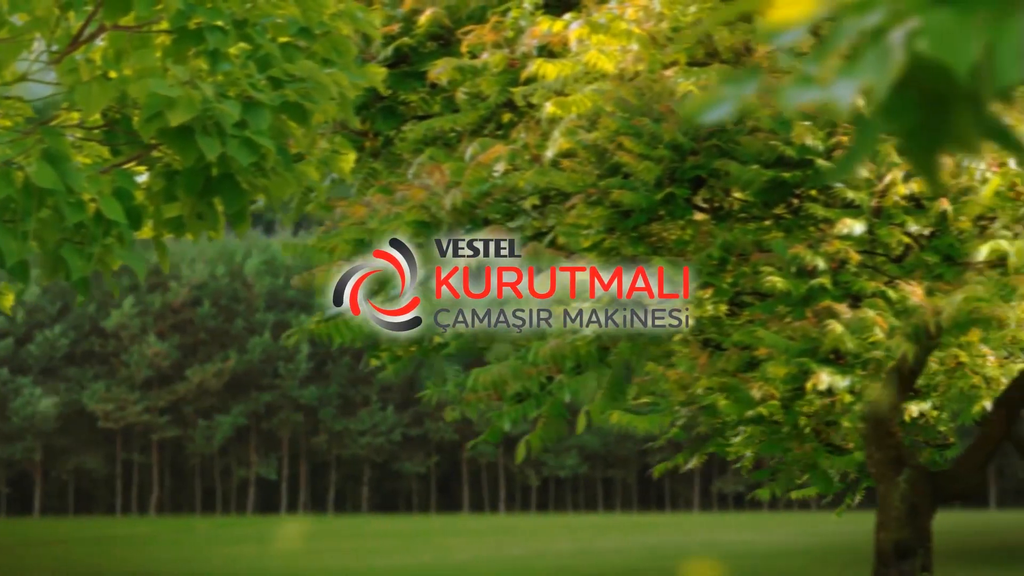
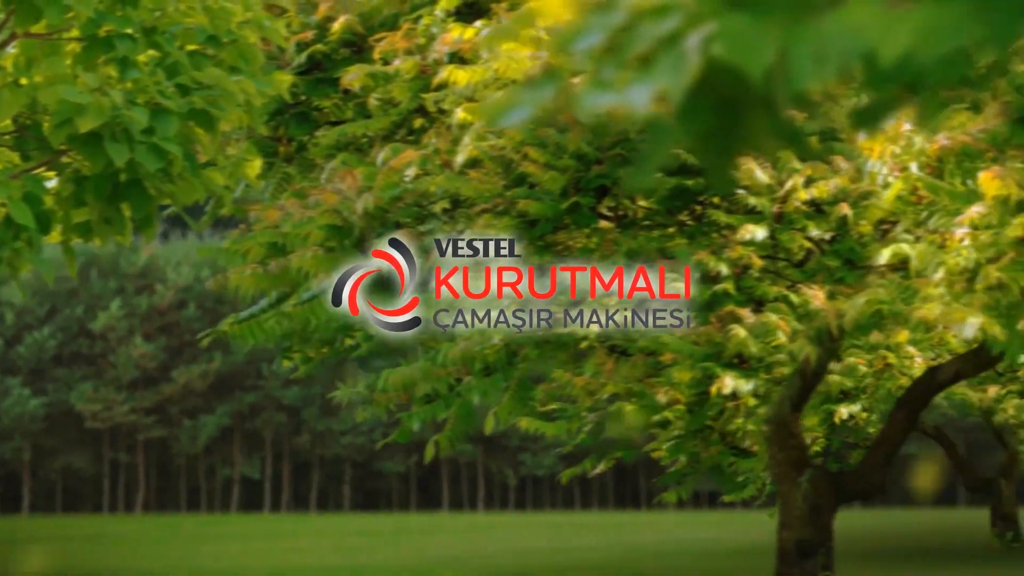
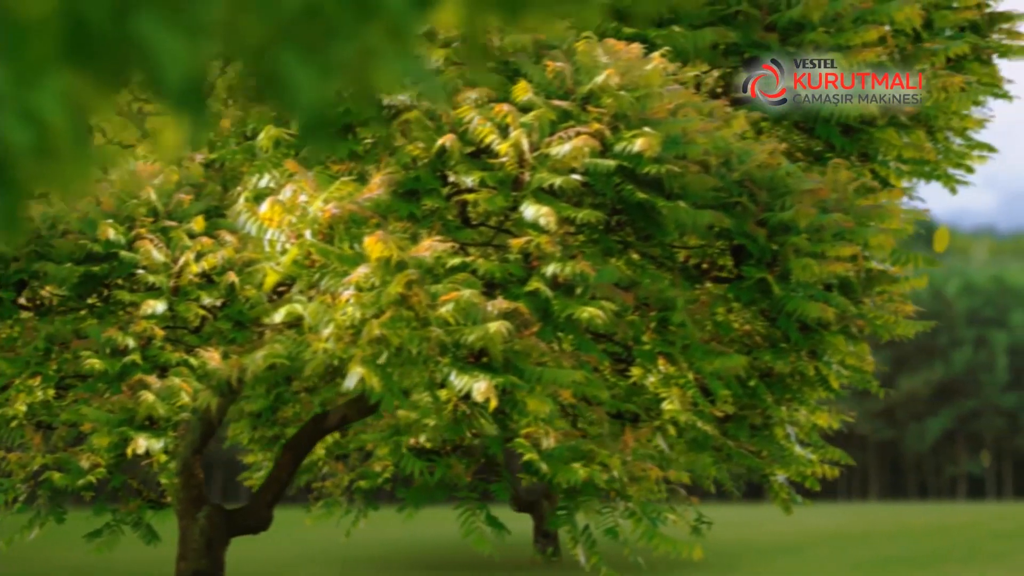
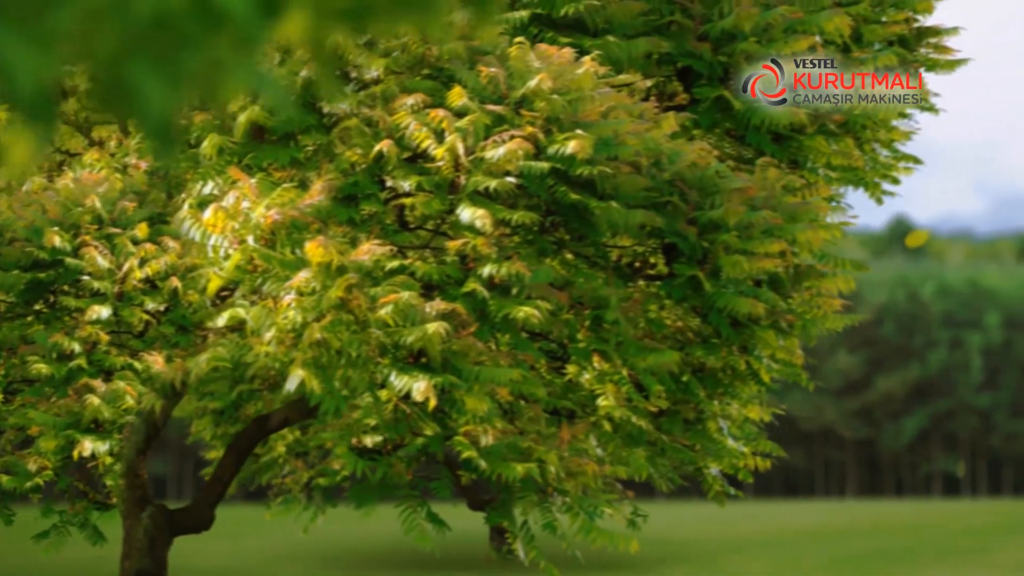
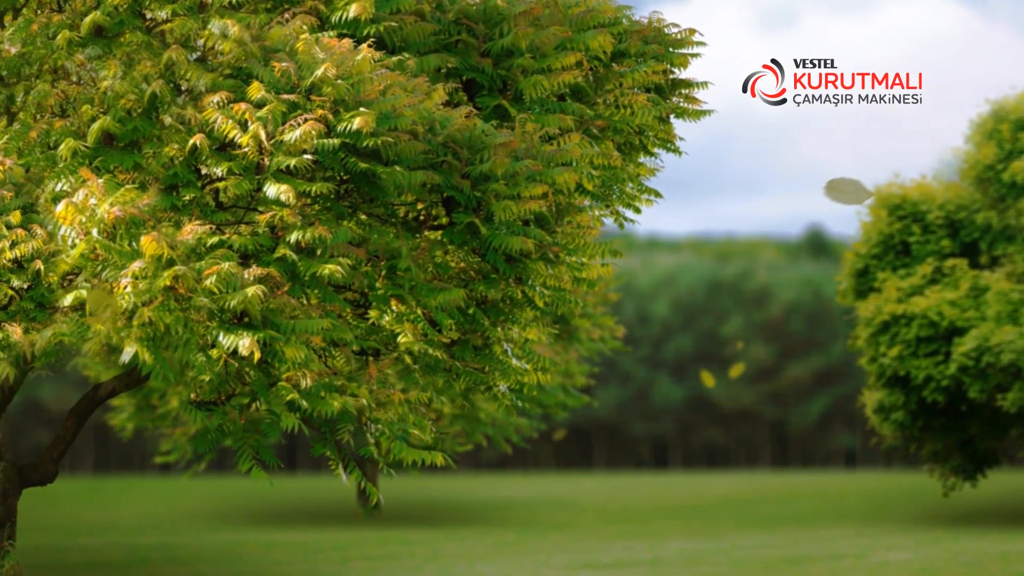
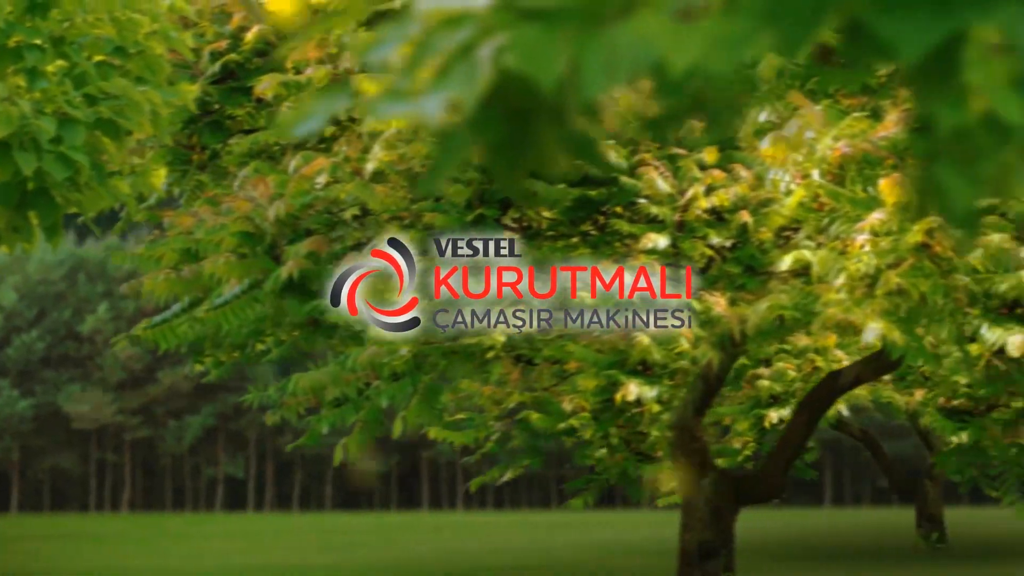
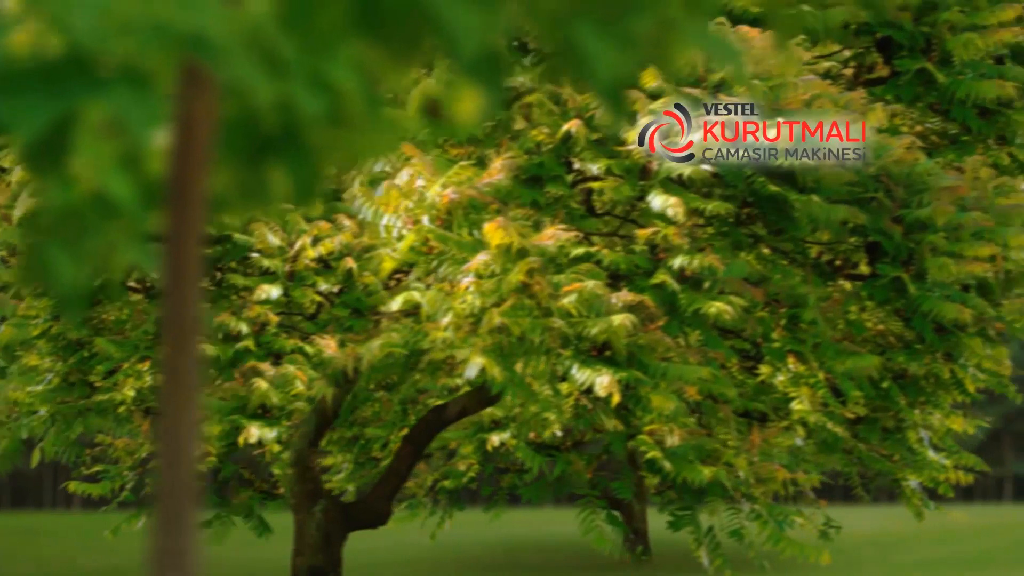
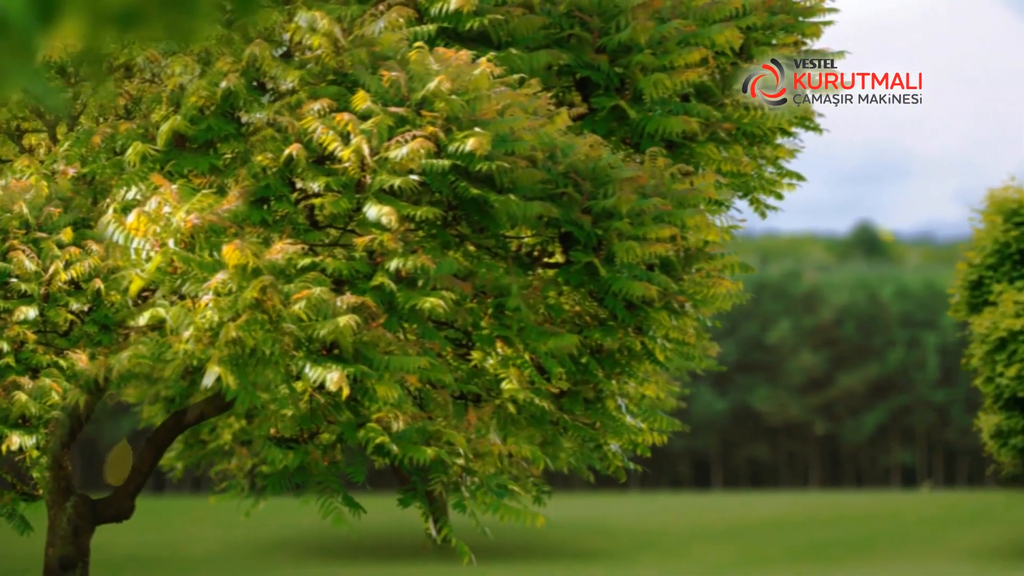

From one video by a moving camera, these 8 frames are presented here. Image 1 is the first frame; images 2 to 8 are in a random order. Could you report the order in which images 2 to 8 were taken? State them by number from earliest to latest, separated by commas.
2, 6, 7, 3, 4, 8, 5
